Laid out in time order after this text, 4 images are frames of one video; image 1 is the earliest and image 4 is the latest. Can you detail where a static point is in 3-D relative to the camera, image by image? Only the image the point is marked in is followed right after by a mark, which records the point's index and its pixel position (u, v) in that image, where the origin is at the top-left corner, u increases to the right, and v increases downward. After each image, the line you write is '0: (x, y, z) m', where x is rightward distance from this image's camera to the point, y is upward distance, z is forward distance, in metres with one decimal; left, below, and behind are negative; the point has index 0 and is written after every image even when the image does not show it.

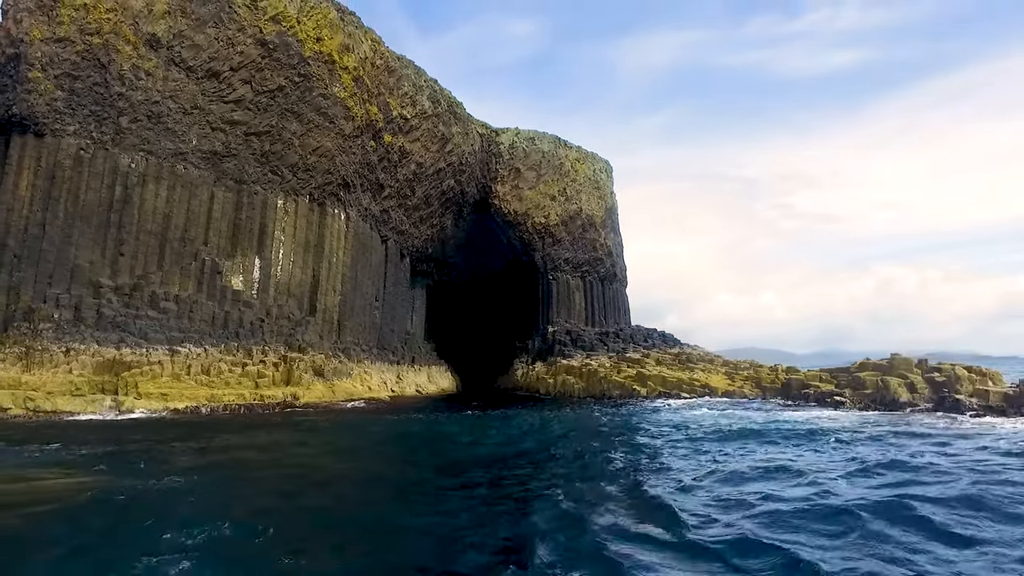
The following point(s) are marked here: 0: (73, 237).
0: (-11.7, +1.4, +17.5) m
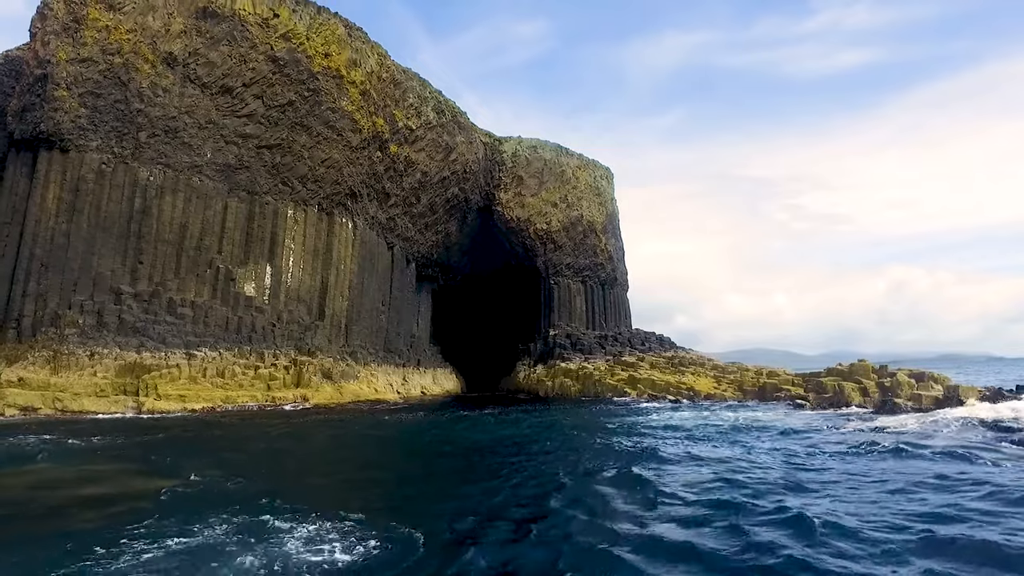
0: (-11.7, +1.2, +18.5) m
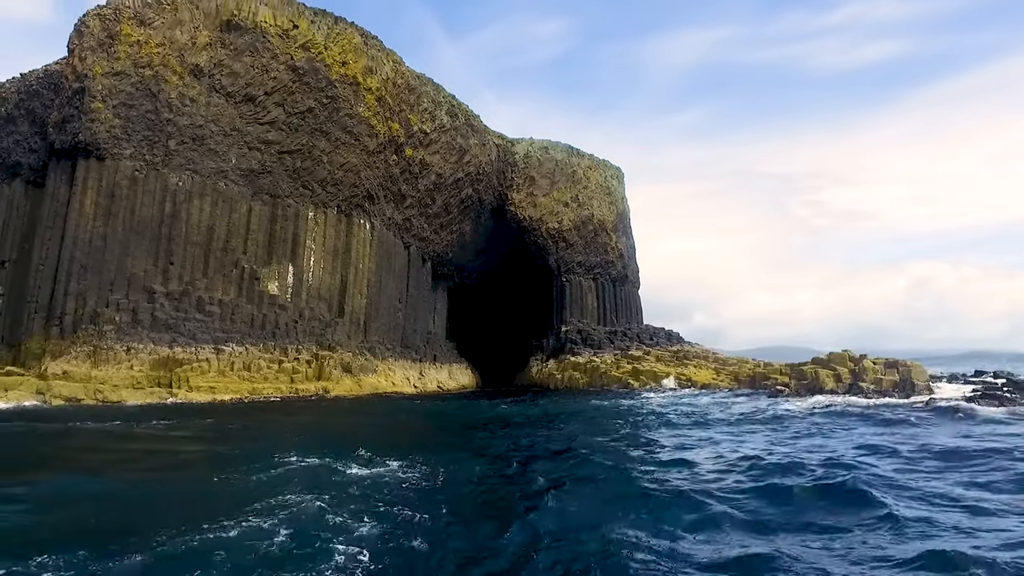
0: (-11.5, +1.2, +19.8) m
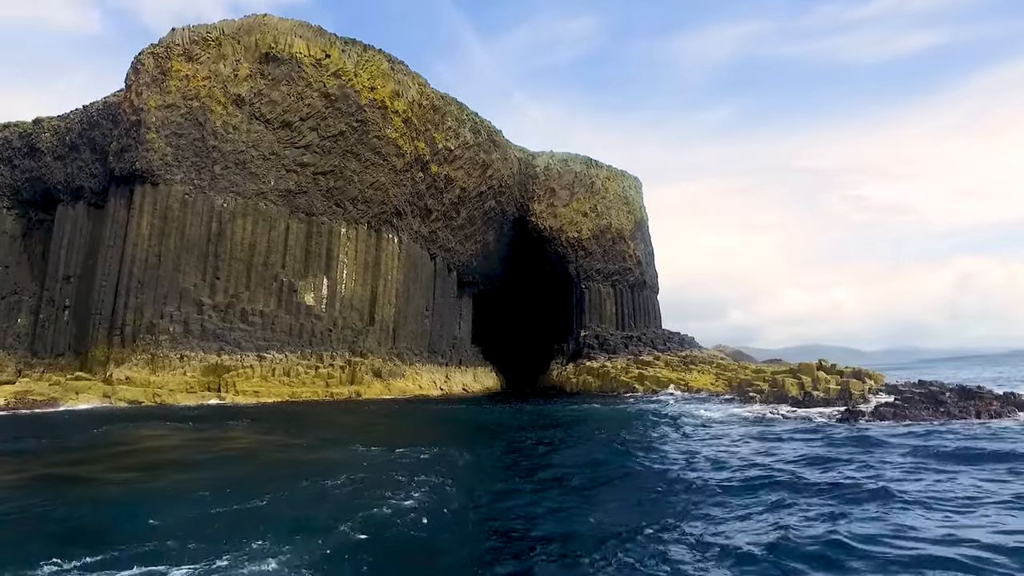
0: (-11.0, +0.7, +21.8) m
